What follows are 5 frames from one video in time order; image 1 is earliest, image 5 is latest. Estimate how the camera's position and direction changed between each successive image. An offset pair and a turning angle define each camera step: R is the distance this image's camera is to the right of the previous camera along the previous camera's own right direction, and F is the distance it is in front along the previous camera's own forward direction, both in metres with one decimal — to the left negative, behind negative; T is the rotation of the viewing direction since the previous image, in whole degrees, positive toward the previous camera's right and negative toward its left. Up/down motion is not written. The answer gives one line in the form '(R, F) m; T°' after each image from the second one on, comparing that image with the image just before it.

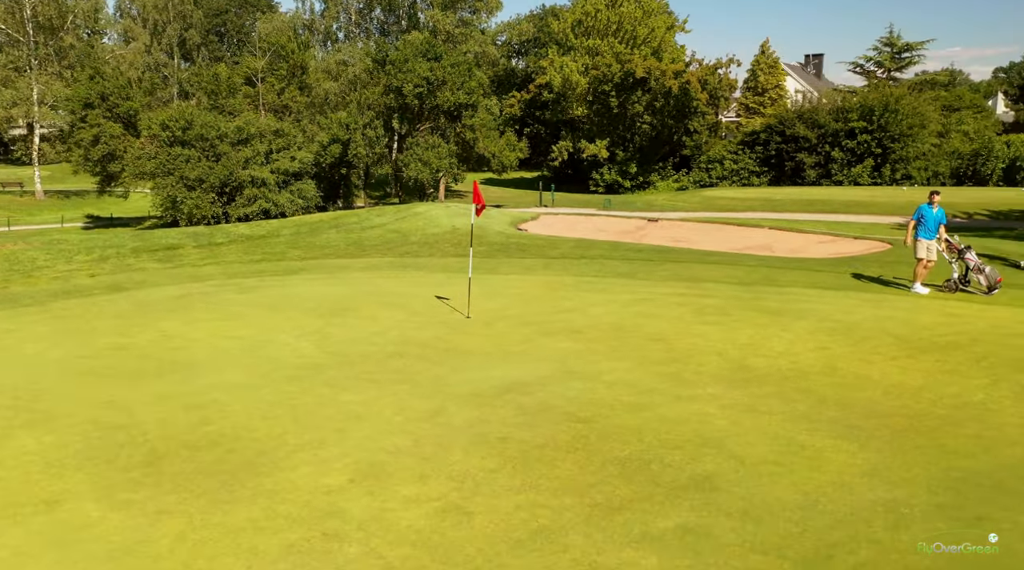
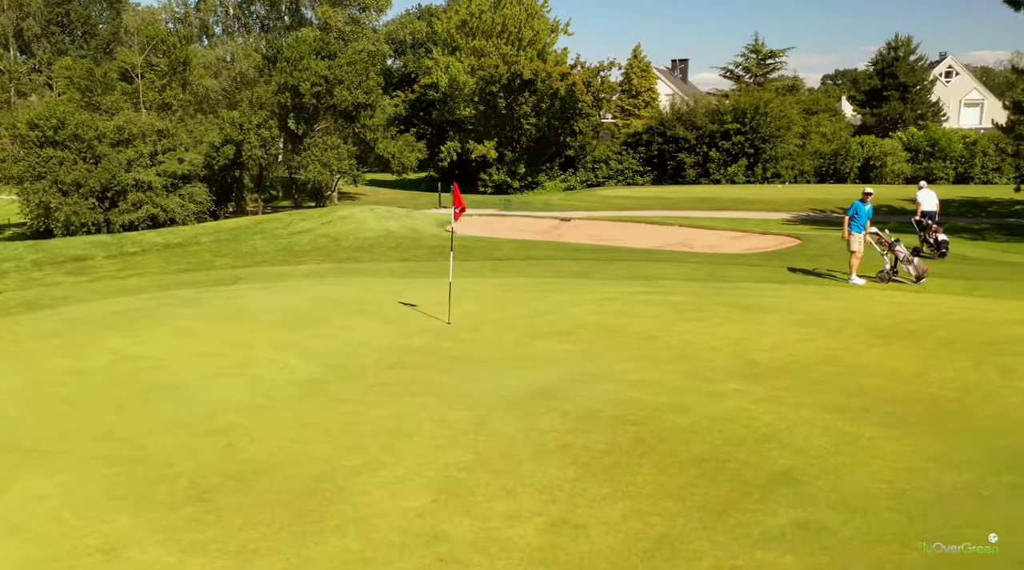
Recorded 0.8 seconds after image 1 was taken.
(-1.6, +0.3) m; +9°
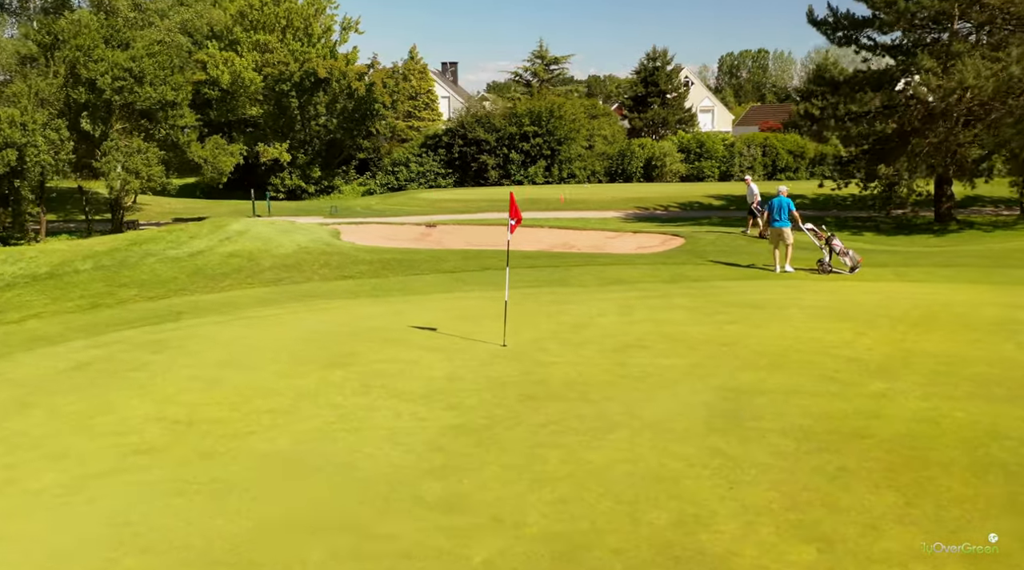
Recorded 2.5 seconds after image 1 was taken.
(-3.9, +1.4) m; +18°
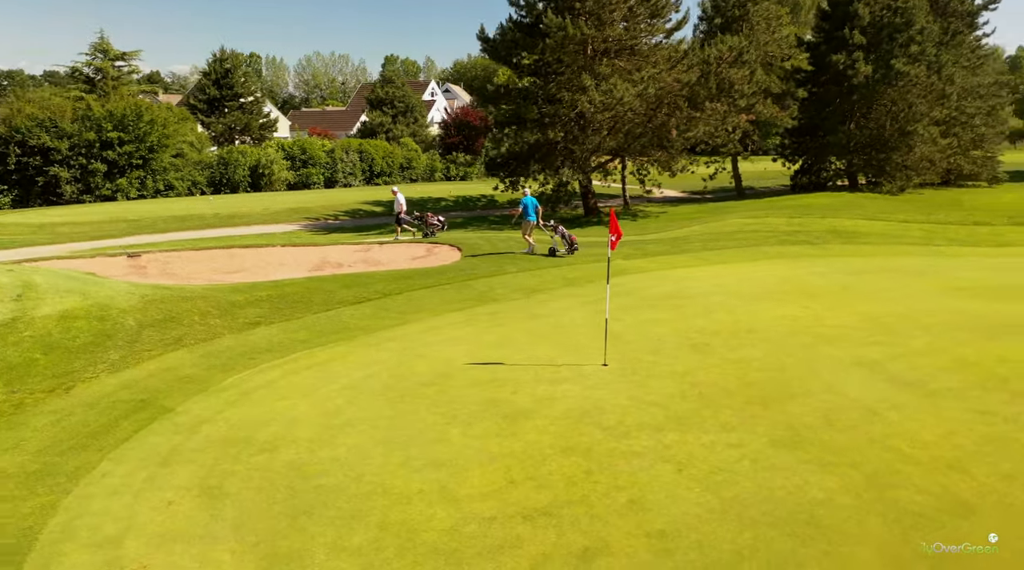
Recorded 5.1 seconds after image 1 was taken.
(-6.7, +2.6) m; +35°
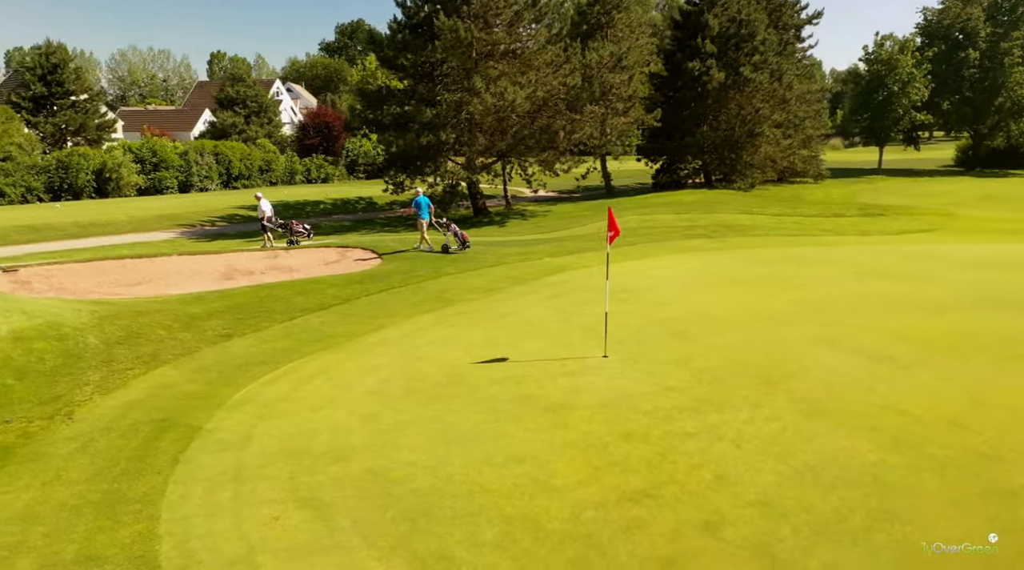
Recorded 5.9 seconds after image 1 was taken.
(-2.1, -0.1) m; +11°
